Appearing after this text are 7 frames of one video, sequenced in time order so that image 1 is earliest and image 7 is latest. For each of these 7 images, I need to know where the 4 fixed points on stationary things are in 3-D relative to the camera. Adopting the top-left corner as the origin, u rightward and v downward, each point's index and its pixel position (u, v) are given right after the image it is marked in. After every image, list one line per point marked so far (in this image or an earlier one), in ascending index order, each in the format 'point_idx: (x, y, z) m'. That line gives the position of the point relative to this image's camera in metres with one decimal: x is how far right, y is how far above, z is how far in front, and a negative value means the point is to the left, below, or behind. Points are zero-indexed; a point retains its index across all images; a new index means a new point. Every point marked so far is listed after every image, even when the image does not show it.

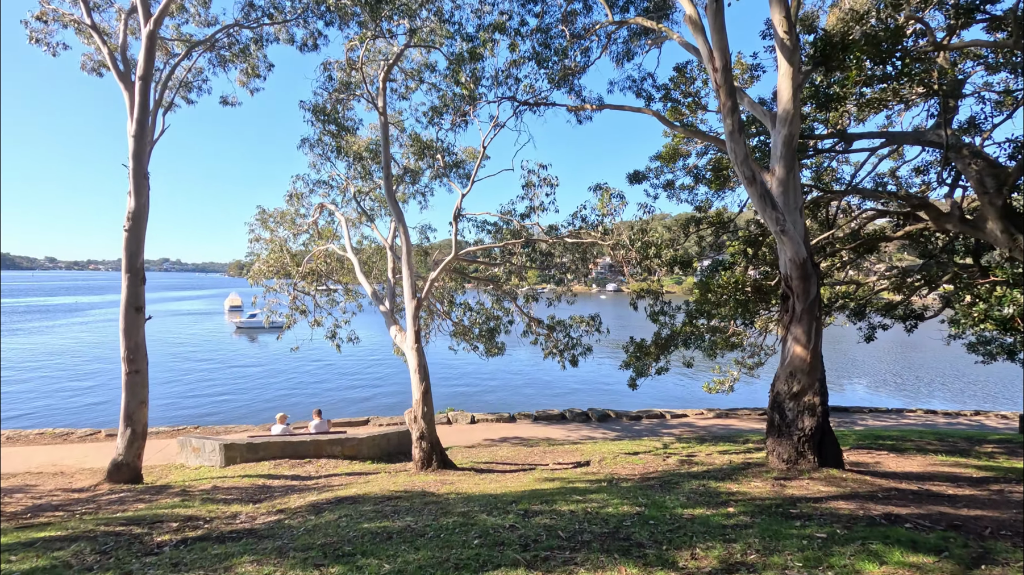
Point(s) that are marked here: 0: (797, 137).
0: (+2.9, +1.5, +5.4) m
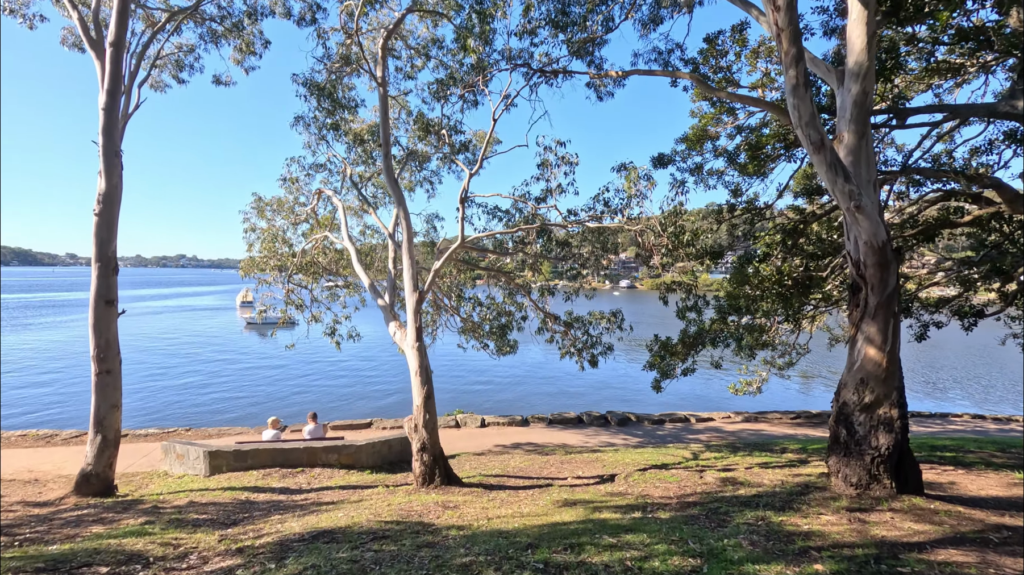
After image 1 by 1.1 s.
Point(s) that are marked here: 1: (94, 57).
0: (+3.0, +1.6, +4.5) m
1: (-5.4, +3.0, +6.8) m
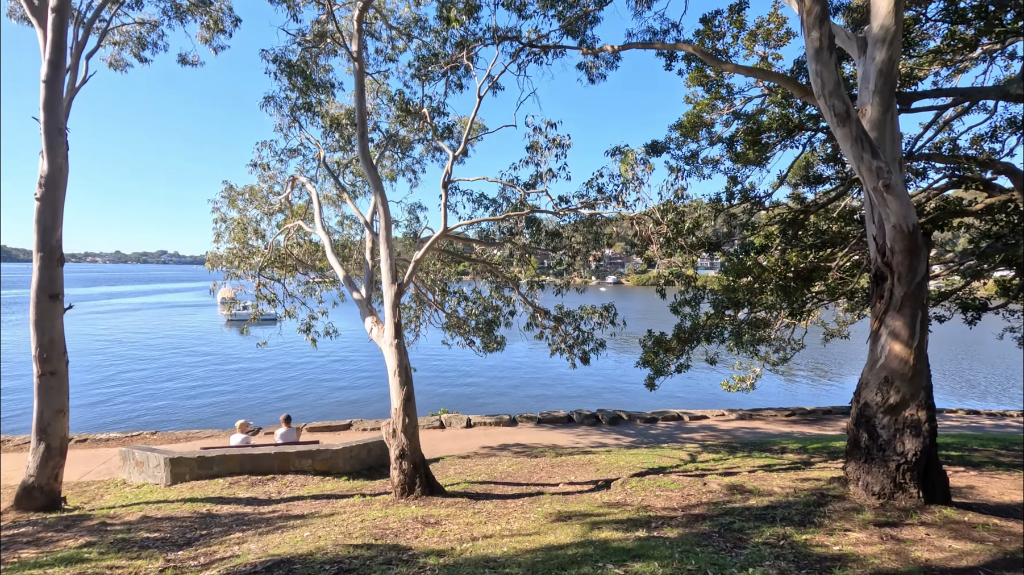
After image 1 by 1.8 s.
0: (+2.9, +1.7, +4.1) m
1: (-5.5, +3.0, +6.2) m
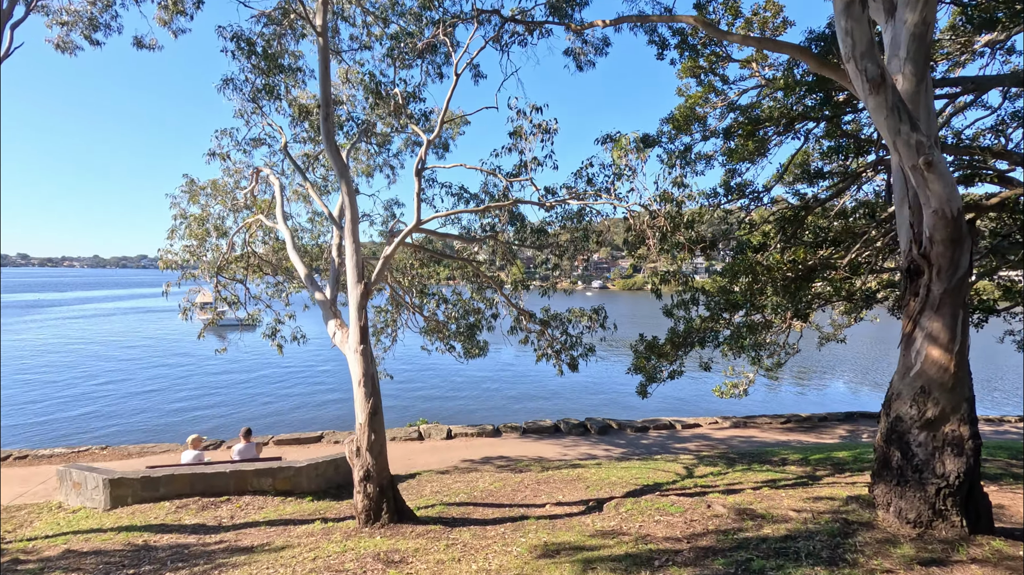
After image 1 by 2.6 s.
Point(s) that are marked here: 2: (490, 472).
0: (+2.8, +1.7, +3.5) m
1: (-5.7, +3.1, +5.5) m
2: (-0.3, -2.7, +7.8) m
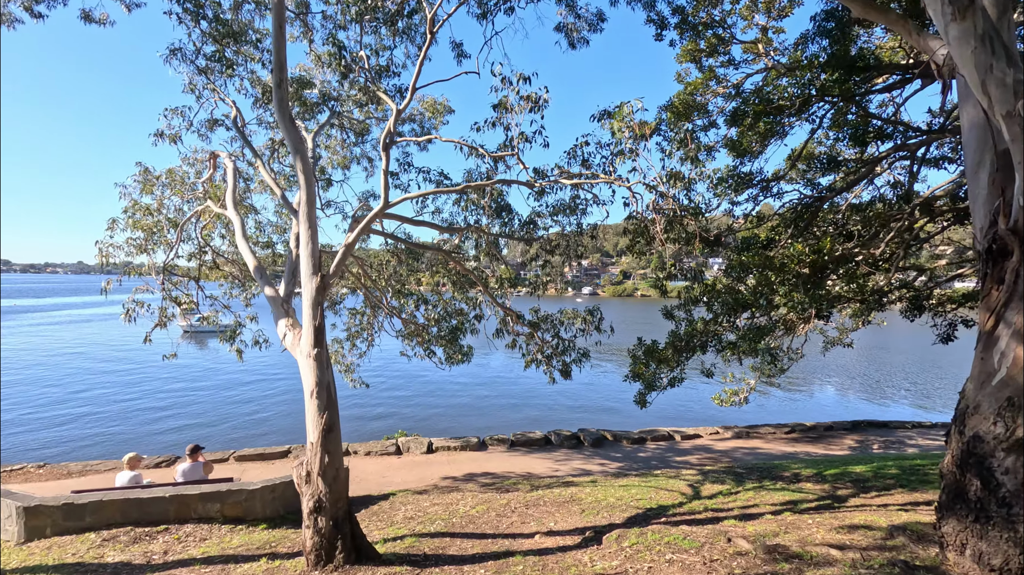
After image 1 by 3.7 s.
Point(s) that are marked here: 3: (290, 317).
0: (+2.7, +1.8, +2.8) m
1: (-5.9, +3.1, +4.6) m
2: (-0.5, -2.7, +6.9) m
3: (-1.9, -0.3, +4.6) m
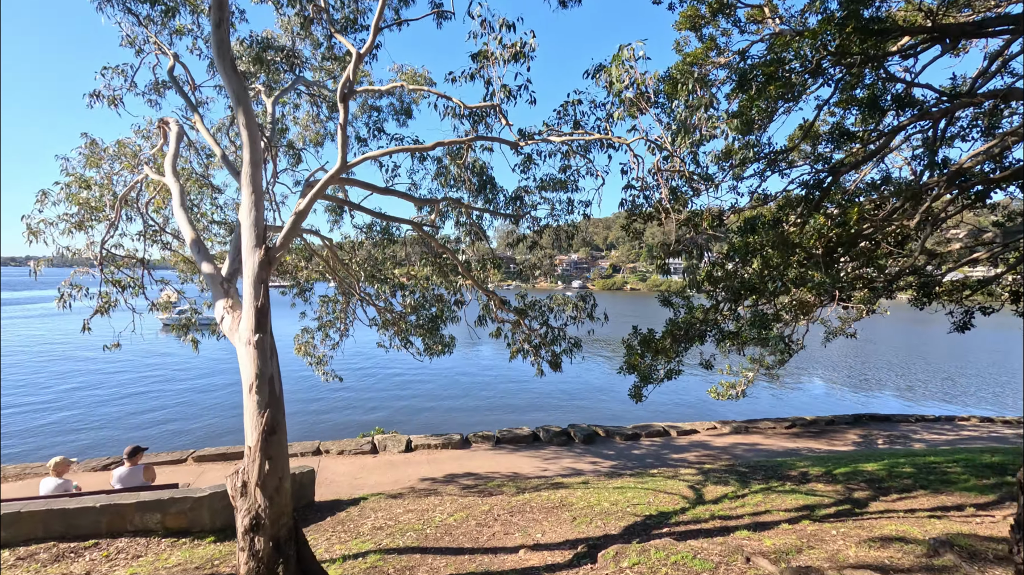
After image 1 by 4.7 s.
0: (+2.6, +2.0, +2.2) m
1: (-6.0, +3.3, +3.8) m
2: (-0.7, -2.5, +6.3) m
3: (-2.1, -0.1, +3.9) m
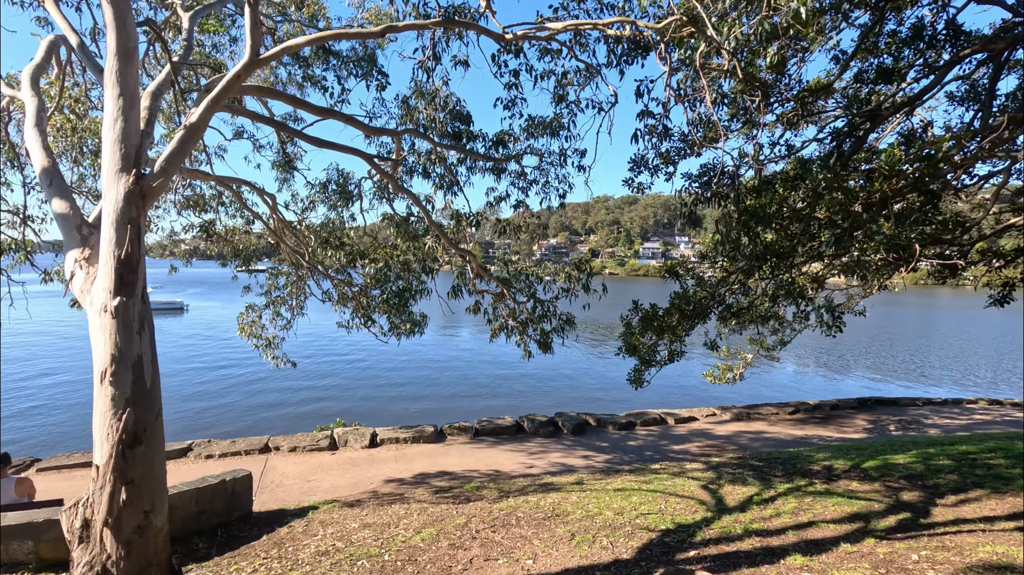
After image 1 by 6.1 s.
0: (+2.5, +2.2, +1.1) m
1: (-6.1, +3.6, +2.4) m
2: (-0.9, -2.1, +5.2) m
3: (-2.1, +0.2, +2.7) m
